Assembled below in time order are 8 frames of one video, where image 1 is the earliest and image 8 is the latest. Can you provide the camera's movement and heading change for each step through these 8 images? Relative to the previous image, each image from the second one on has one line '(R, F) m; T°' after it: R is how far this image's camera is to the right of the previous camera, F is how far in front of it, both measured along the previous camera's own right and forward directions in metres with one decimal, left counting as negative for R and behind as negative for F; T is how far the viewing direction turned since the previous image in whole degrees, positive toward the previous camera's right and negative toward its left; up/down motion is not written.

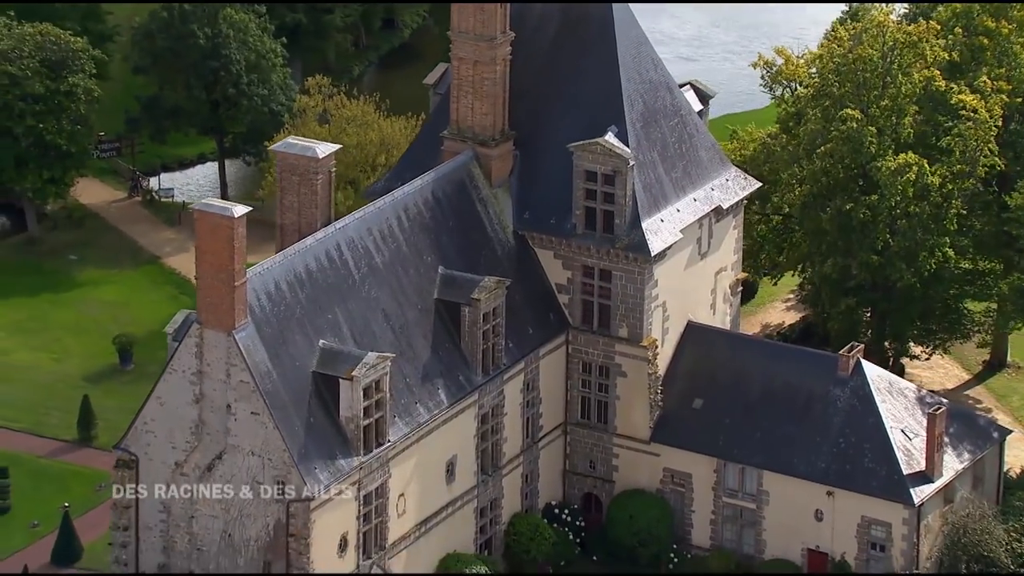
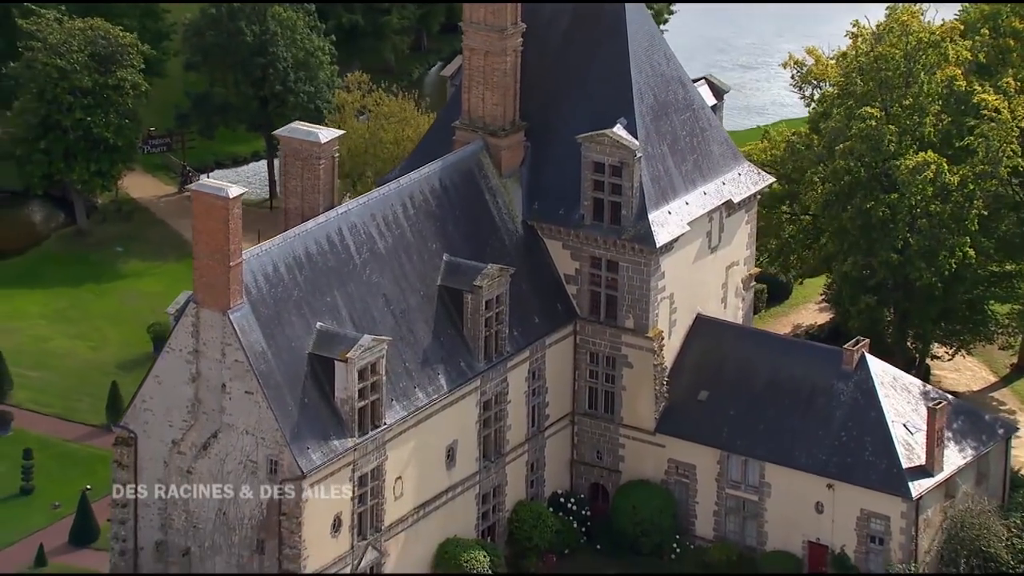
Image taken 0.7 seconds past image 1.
(+2.5, -0.4) m; -3°
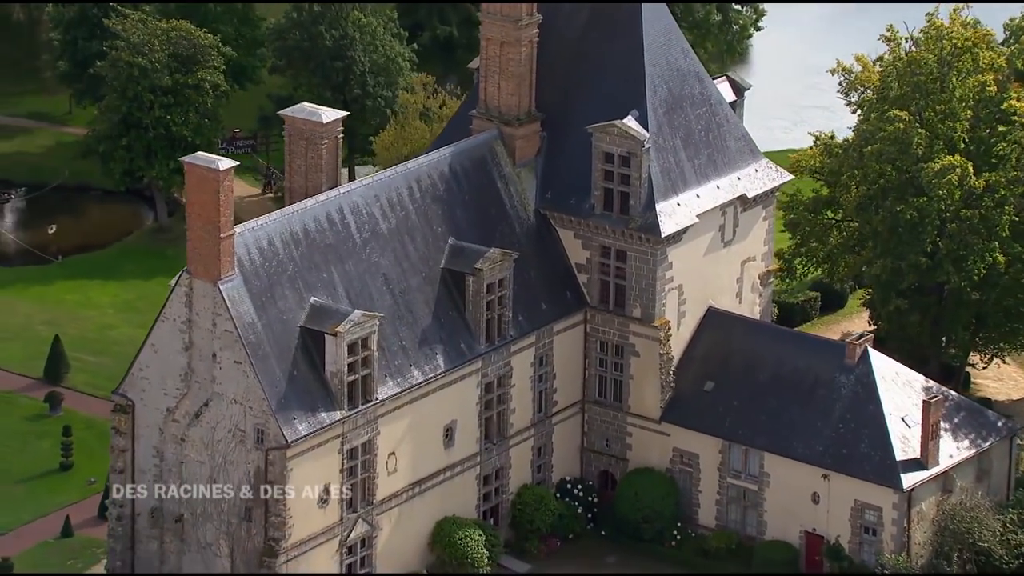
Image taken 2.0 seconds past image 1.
(+4.5, -0.8) m; -5°
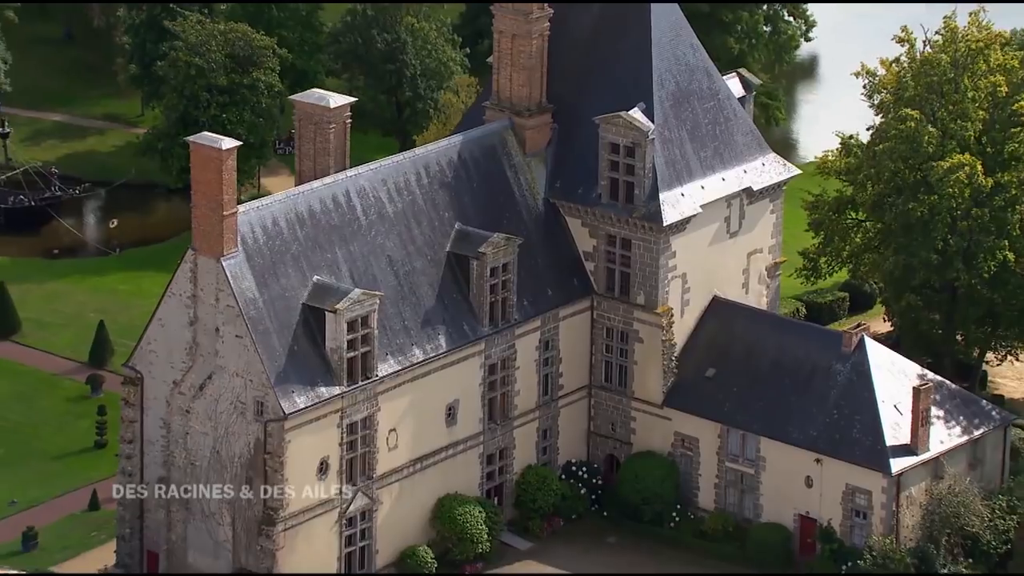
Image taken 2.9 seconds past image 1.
(+2.9, -1.5) m; -3°
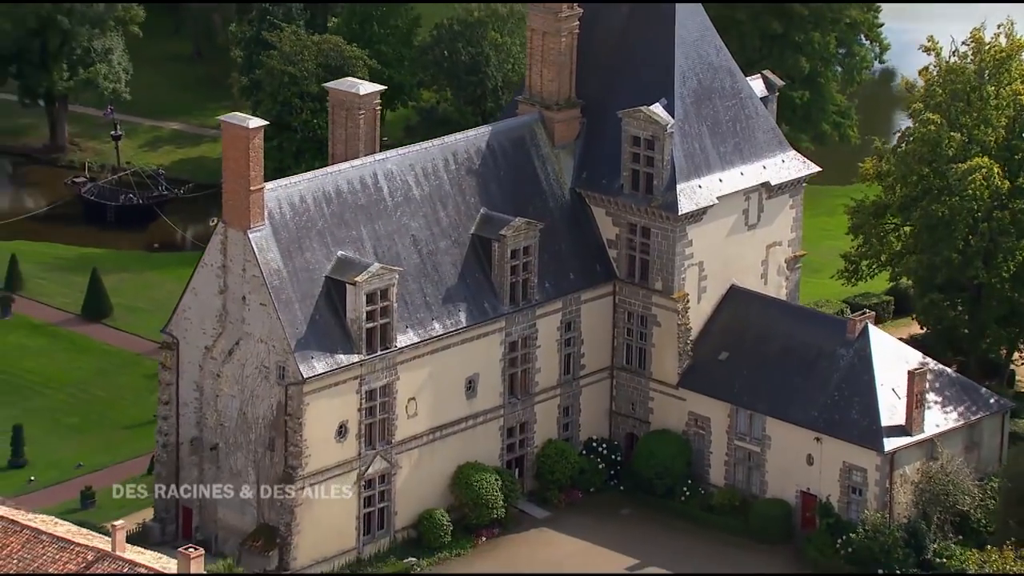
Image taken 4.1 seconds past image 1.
(+4.2, -3.2) m; -4°
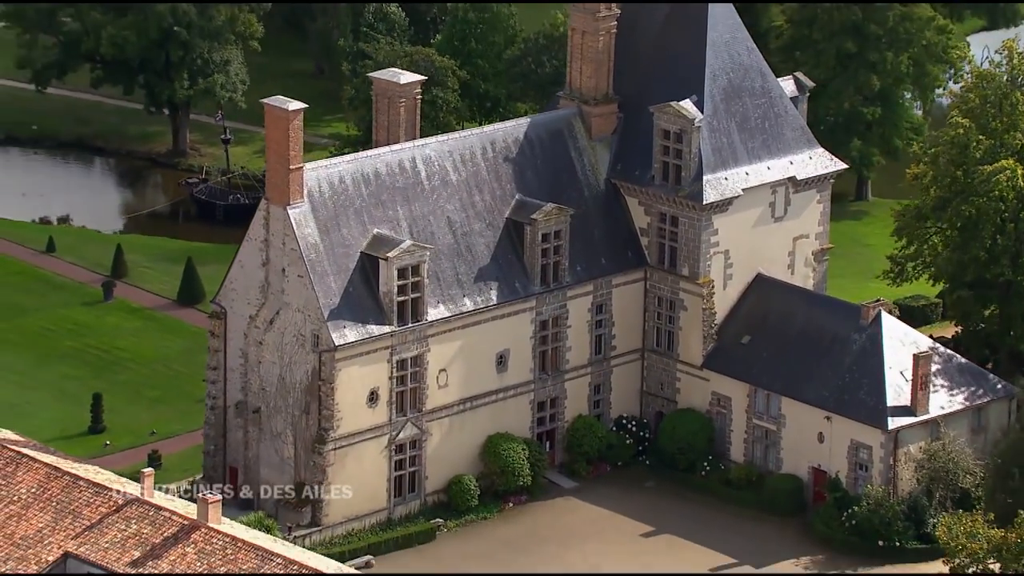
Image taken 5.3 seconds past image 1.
(+4.2, -3.5) m; -4°
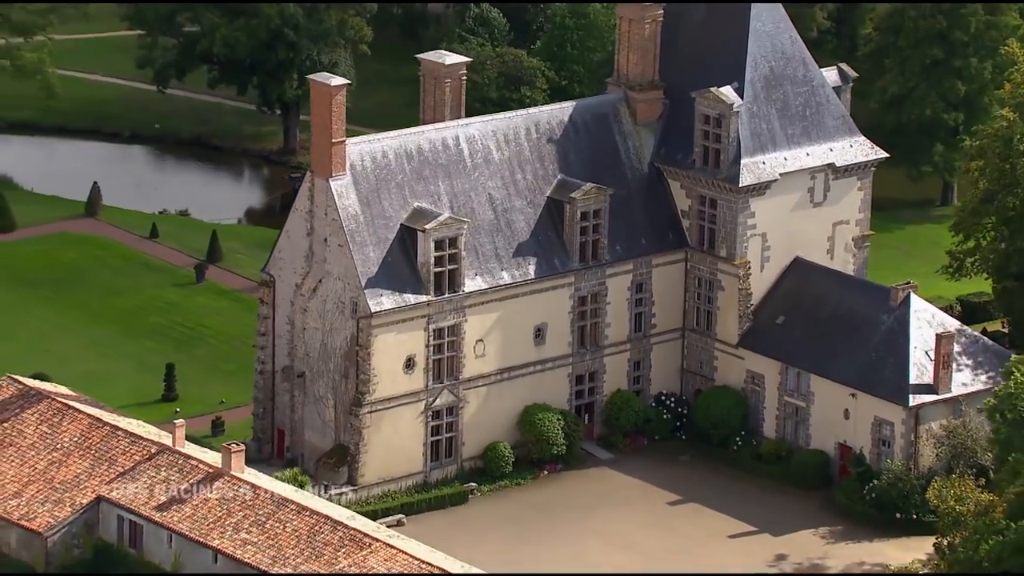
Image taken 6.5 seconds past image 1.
(+4.0, -2.2) m; -4°
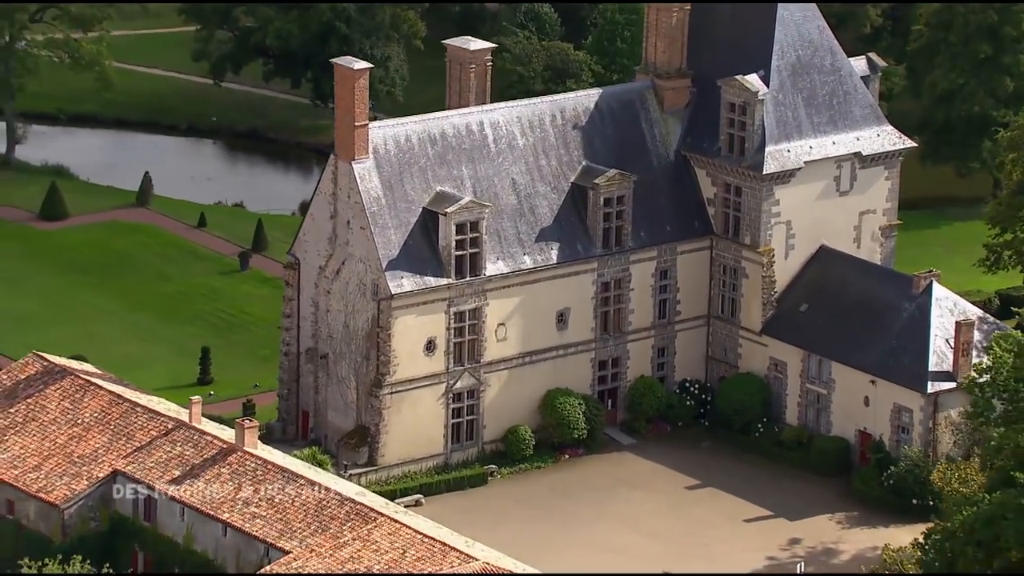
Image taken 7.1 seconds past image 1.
(+1.9, -0.4) m; -2°
